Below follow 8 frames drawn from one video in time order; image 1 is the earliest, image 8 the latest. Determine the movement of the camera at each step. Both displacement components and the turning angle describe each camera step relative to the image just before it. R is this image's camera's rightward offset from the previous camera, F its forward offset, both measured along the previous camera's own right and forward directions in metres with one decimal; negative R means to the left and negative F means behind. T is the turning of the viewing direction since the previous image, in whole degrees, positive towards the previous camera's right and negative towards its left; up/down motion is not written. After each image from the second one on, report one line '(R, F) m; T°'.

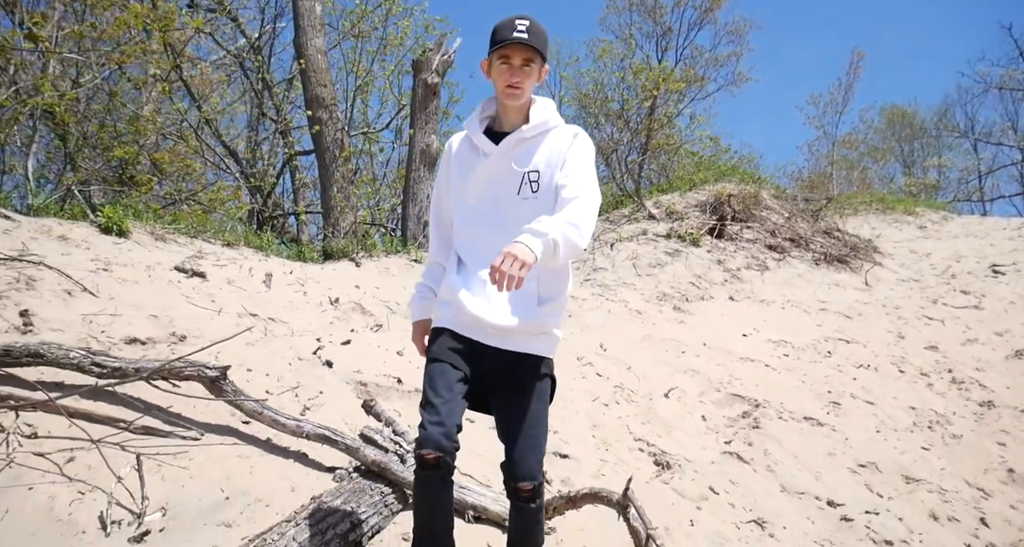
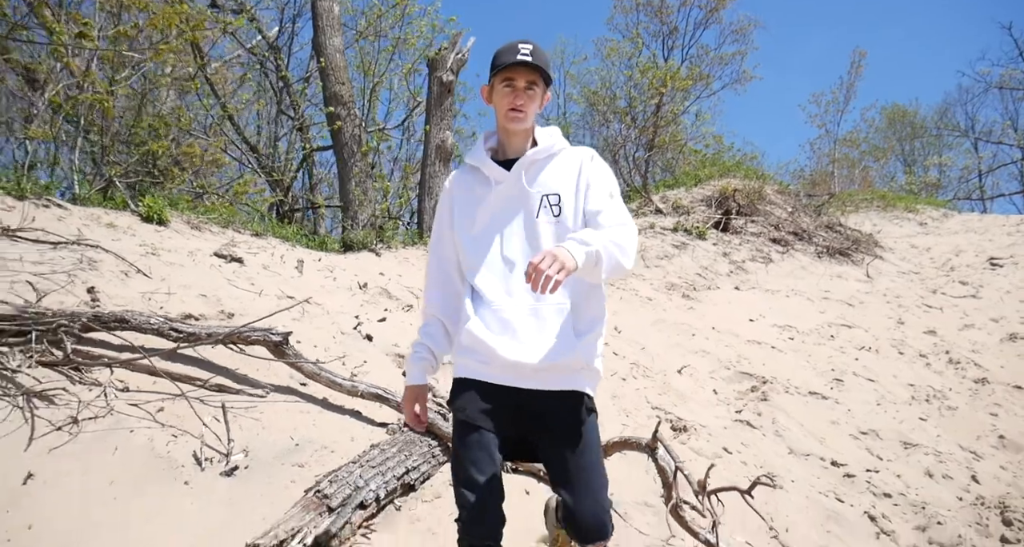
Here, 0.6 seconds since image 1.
(-0.1, -0.3) m; 0°
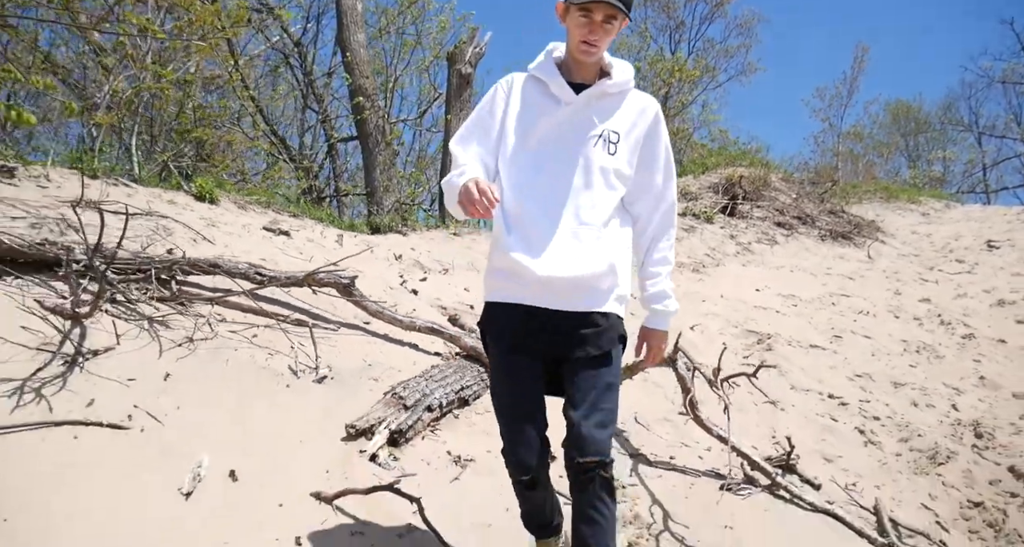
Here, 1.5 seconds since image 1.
(-0.2, -0.5) m; 0°
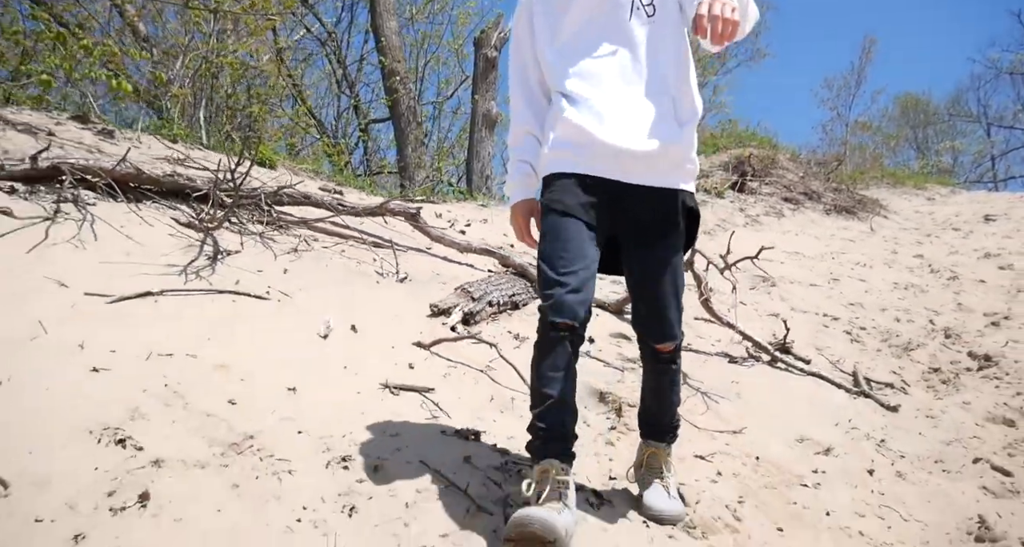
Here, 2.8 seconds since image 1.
(-0.2, -0.7) m; -1°
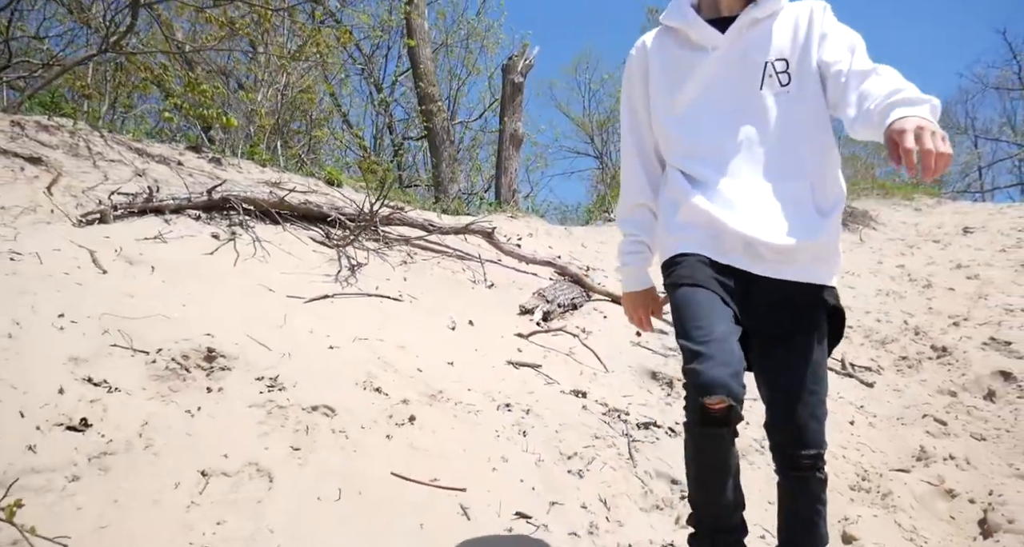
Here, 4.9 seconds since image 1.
(-0.5, -1.0) m; +1°
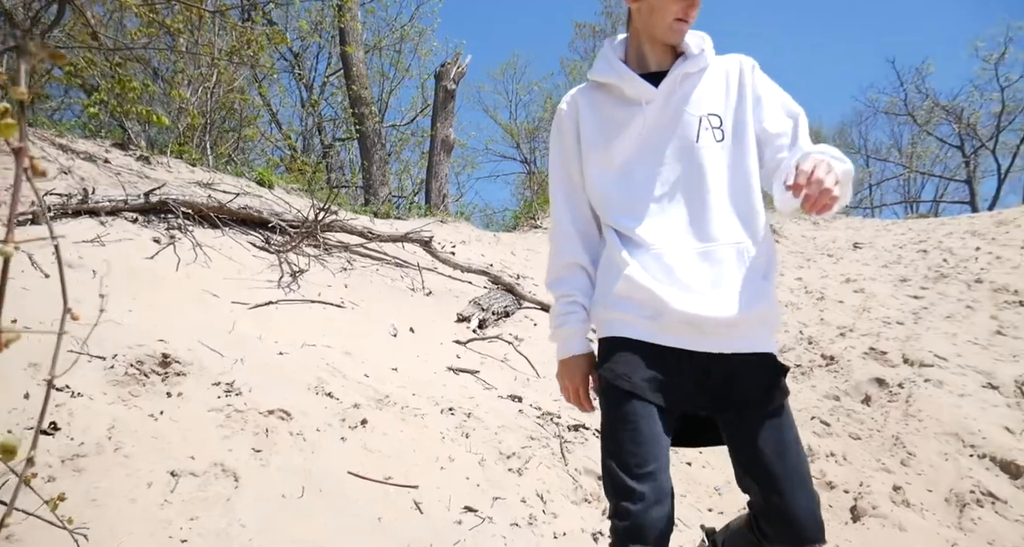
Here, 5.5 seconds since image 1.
(-0.1, -0.3) m; +6°
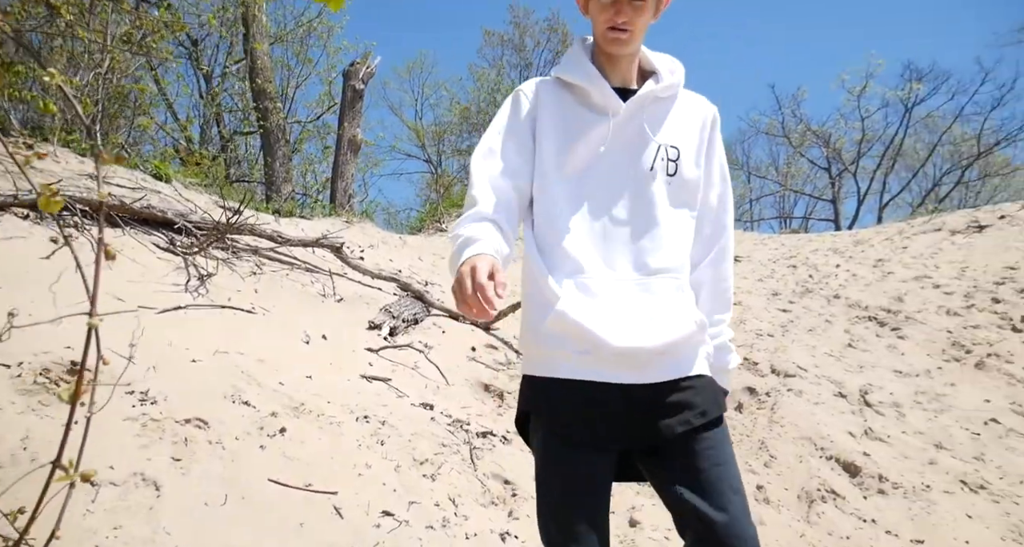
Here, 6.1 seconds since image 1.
(-0.1, -0.2) m; +8°
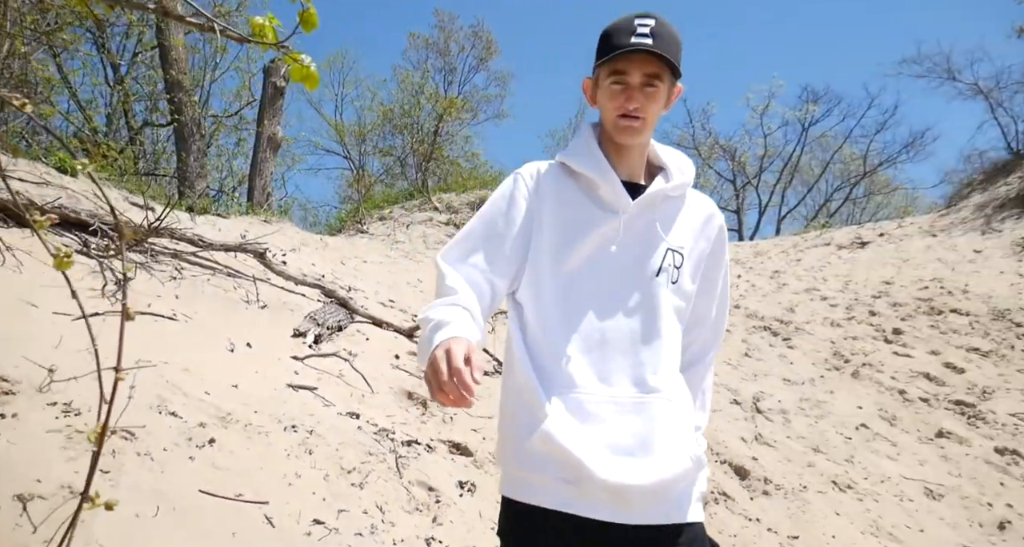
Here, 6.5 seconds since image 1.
(0.0, -0.2) m; +7°
